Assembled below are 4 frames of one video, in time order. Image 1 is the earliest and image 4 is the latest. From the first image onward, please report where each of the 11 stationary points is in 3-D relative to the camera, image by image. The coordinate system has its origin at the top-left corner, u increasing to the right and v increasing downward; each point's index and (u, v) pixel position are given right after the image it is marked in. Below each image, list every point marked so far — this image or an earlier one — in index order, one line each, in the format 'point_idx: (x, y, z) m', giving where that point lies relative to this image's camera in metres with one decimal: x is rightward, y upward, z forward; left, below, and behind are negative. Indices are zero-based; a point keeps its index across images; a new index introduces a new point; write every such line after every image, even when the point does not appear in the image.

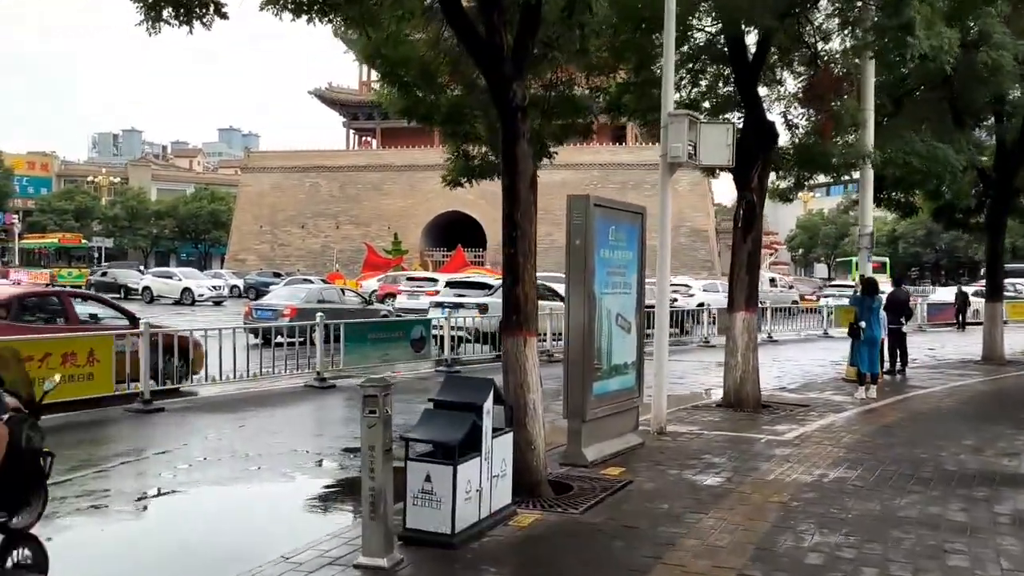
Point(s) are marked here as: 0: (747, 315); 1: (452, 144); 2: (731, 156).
0: (+2.6, -0.3, +10.7) m
1: (-0.8, +2.1, +13.9) m
2: (+2.0, +1.2, +8.9) m
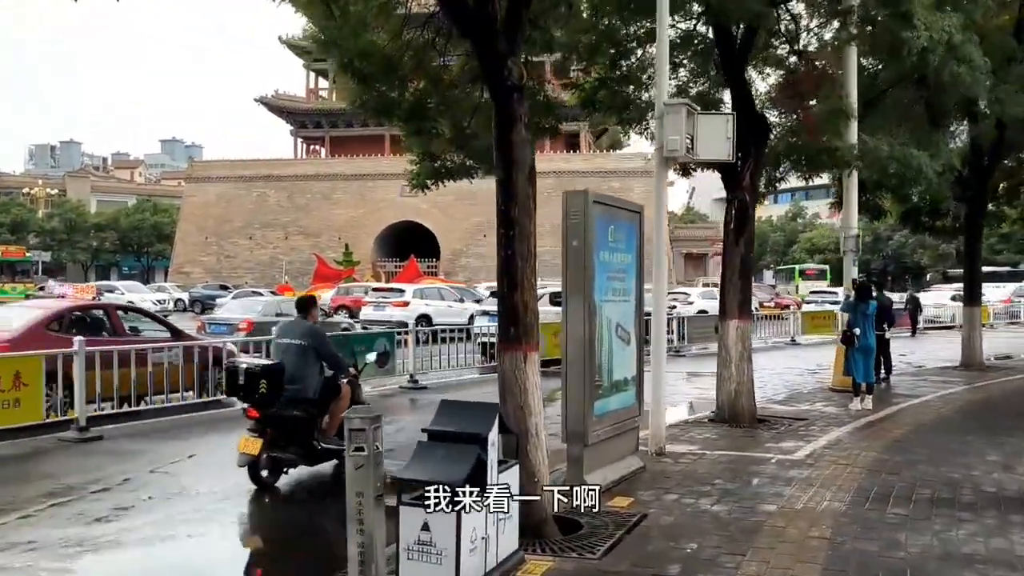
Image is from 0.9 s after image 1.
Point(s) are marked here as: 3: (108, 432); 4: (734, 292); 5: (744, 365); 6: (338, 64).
0: (+2.4, -0.4, +9.9) m
1: (-1.3, +1.9, +13.0) m
2: (+1.9, +1.2, +8.2) m
3: (-4.0, -1.4, +9.3) m
4: (+2.3, -0.1, +9.9) m
5: (+2.4, -0.8, +10.0) m
6: (-2.1, +2.8, +11.7) m
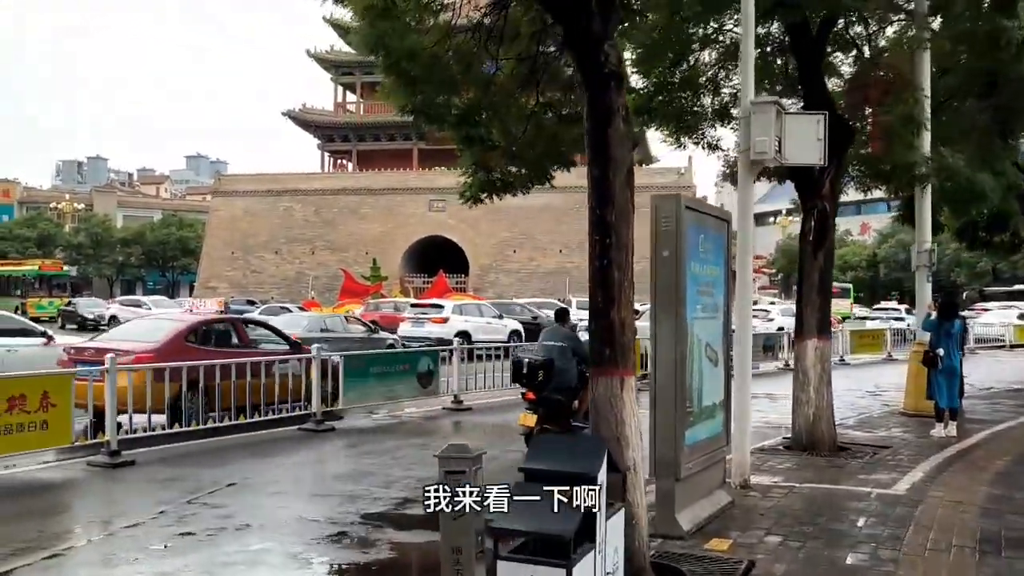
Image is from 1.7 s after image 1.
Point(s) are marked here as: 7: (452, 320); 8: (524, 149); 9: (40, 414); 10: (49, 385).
0: (+3.0, -0.5, +9.2) m
1: (-0.6, +1.7, +12.4) m
2: (+2.4, +1.1, +7.4) m
3: (-3.4, -1.5, +8.7) m
4: (+2.9, -0.2, +9.2) m
5: (+3.0, -1.0, +9.2) m
6: (-1.5, +2.7, +11.1) m
7: (-1.2, -0.7, +20.0) m
8: (+0.1, +1.8, +12.2) m
9: (-3.9, -1.0, +7.8) m
10: (-3.8, -0.8, +7.8) m
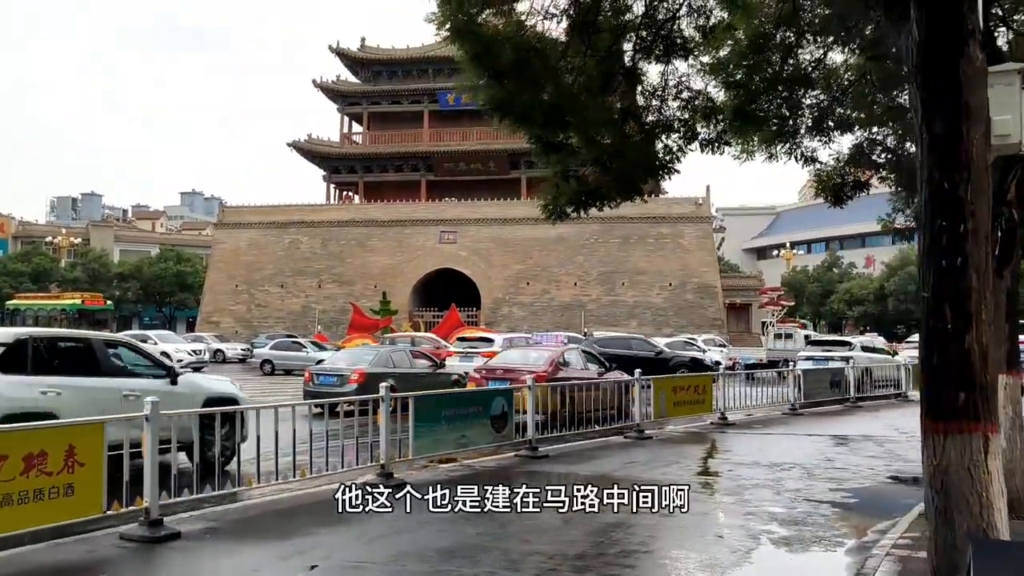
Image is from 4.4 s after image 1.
0: (+4.0, -0.7, +7.5) m
1: (+0.4, +1.4, +10.8) m
2: (+3.4, +0.9, +5.9) m
3: (-2.4, -1.7, +7.0) m
4: (+3.9, -0.4, +7.5) m
5: (+4.0, -1.2, +7.5) m
6: (-0.5, +2.4, +9.6) m
7: (-0.3, -1.3, +18.3) m
8: (+1.1, +1.5, +10.6) m
9: (-2.9, -1.2, +6.1) m
10: (-2.8, -1.0, +6.1) m
